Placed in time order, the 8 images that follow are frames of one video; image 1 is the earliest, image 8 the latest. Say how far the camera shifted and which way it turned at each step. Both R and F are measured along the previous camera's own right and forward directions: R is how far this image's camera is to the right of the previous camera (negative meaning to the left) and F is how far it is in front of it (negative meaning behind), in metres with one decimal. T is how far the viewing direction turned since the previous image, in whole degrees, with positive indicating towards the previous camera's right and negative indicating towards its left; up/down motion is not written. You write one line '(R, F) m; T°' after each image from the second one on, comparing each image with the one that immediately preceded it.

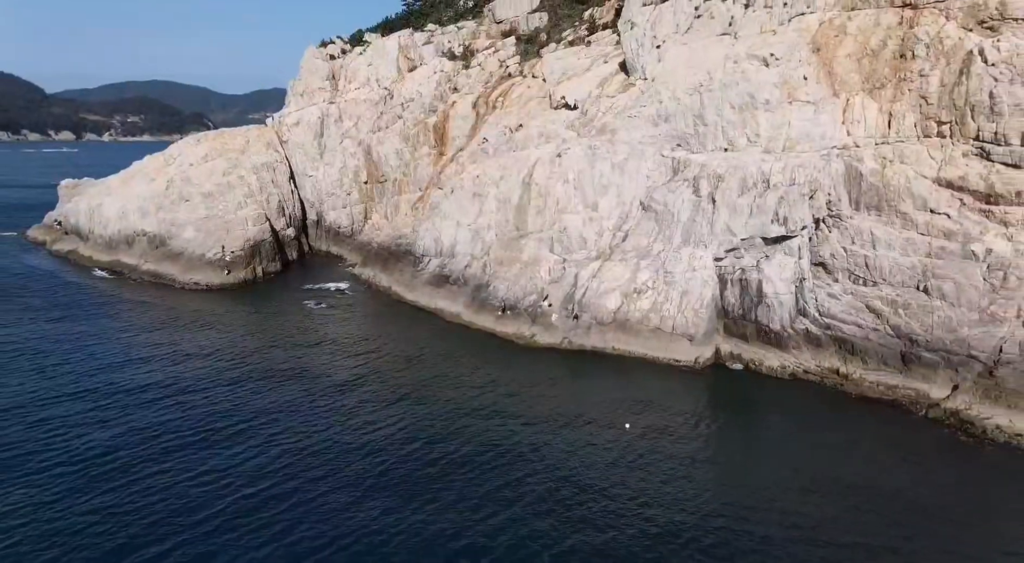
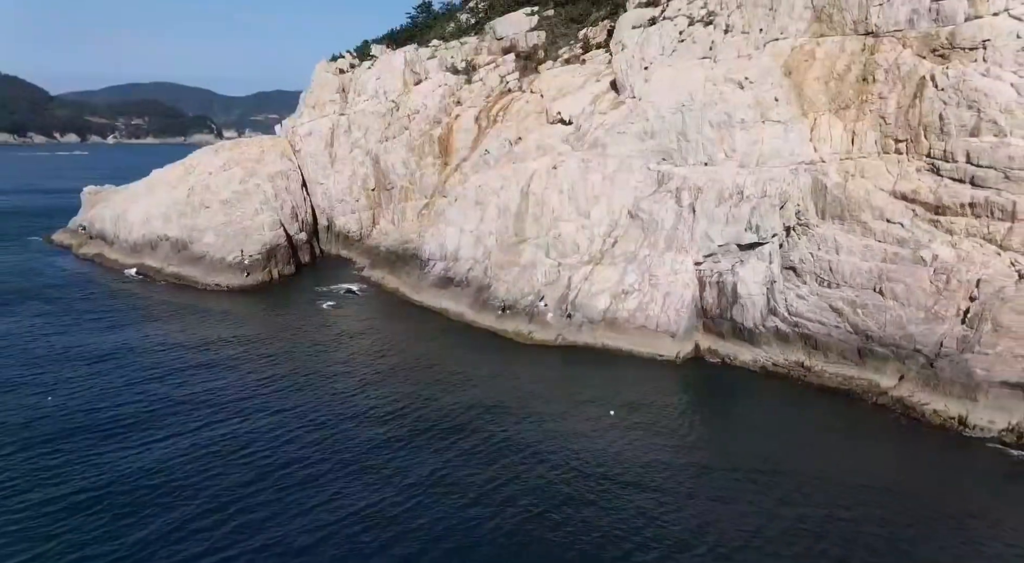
(+0.1, -2.9) m; 0°
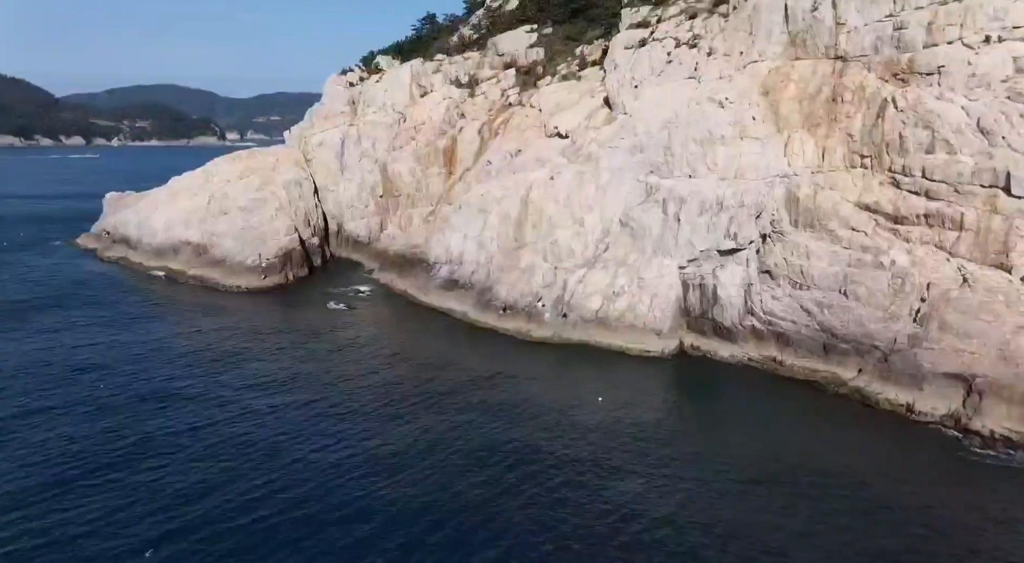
(0.0, -2.9) m; 0°
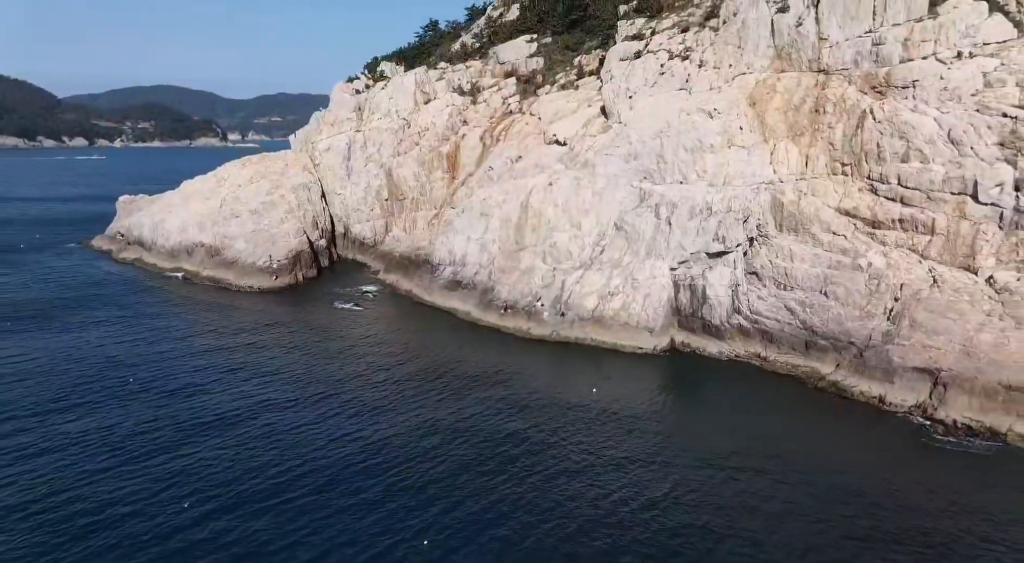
(0.0, -2.0) m; 0°
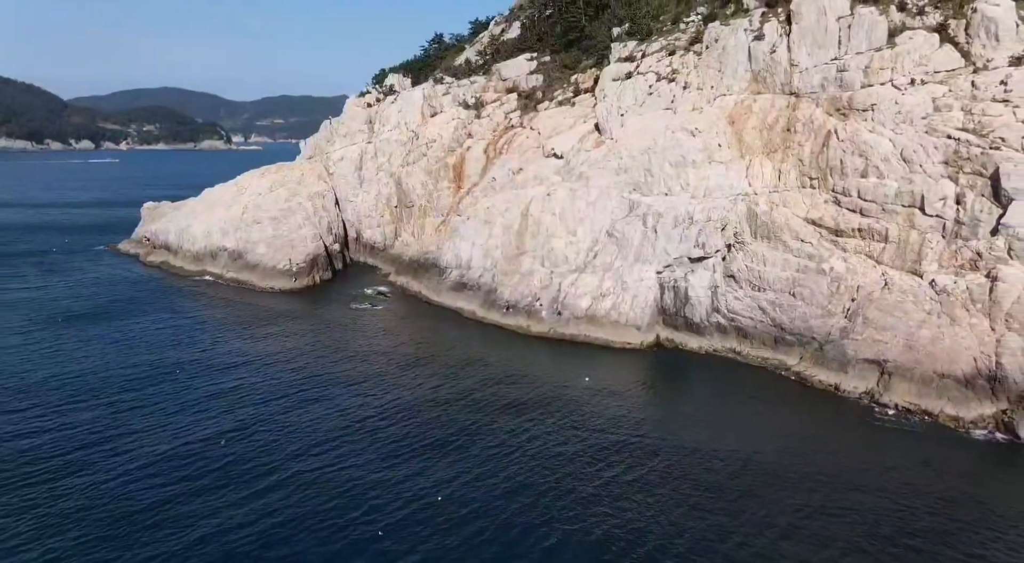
(0.0, -3.9) m; 0°
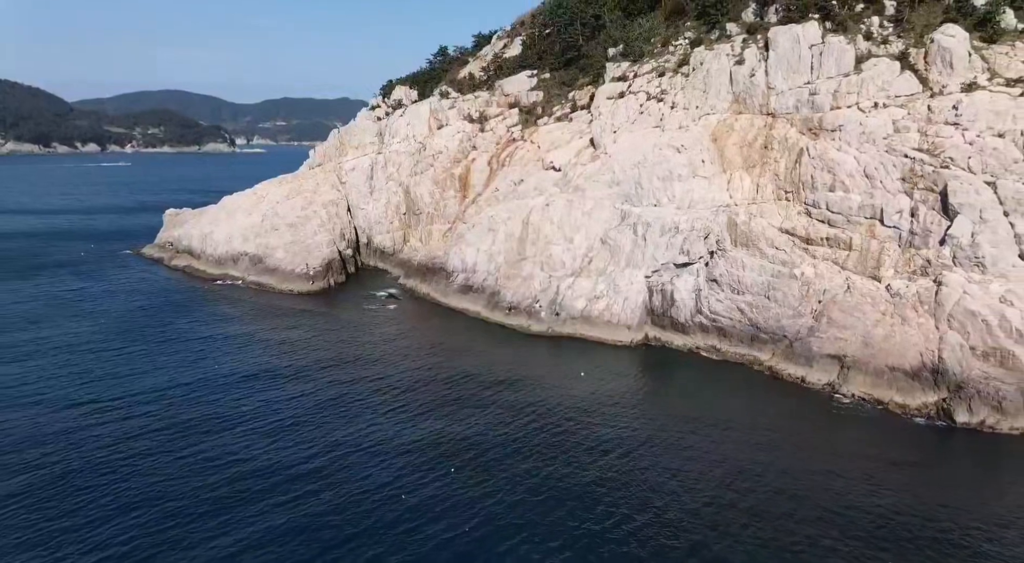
(-0.1, -3.8) m; 0°
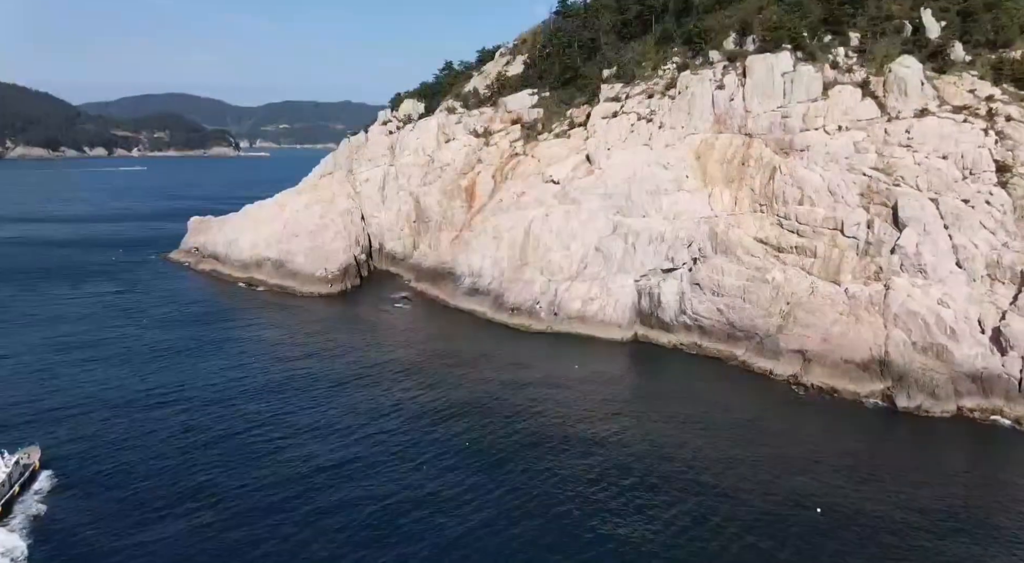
(-0.1, -4.8) m; 0°
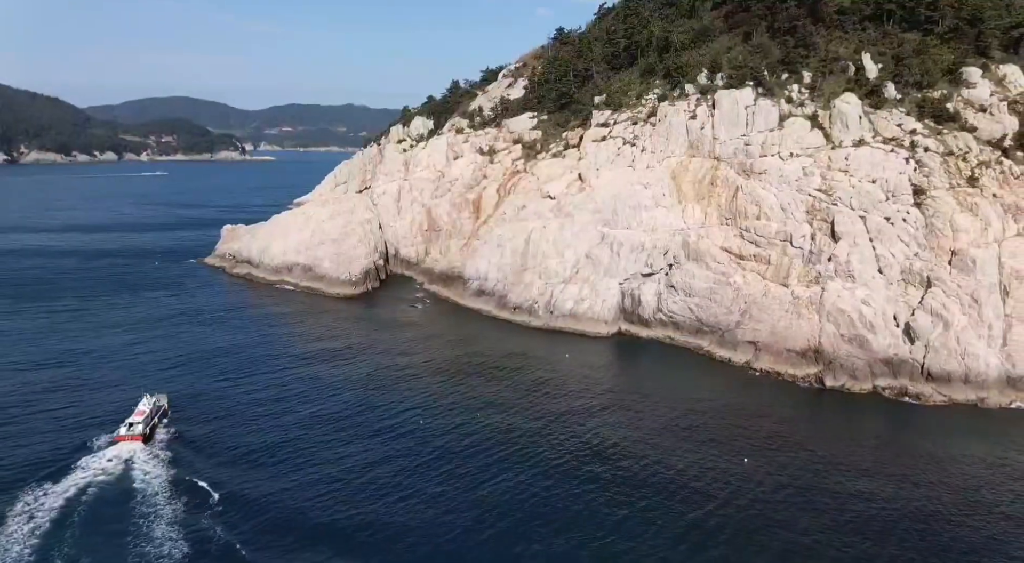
(-0.1, -8.1) m; 0°
